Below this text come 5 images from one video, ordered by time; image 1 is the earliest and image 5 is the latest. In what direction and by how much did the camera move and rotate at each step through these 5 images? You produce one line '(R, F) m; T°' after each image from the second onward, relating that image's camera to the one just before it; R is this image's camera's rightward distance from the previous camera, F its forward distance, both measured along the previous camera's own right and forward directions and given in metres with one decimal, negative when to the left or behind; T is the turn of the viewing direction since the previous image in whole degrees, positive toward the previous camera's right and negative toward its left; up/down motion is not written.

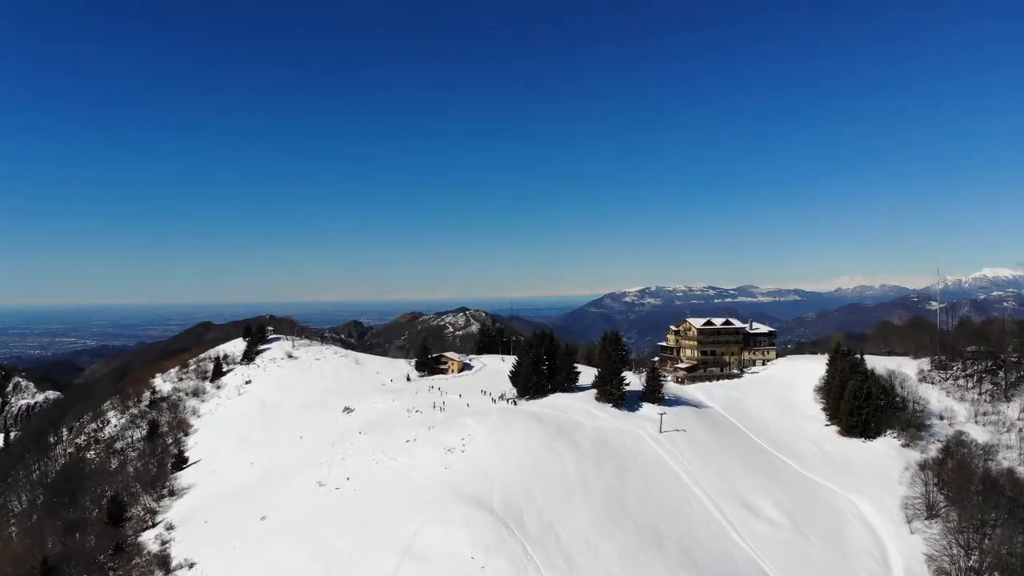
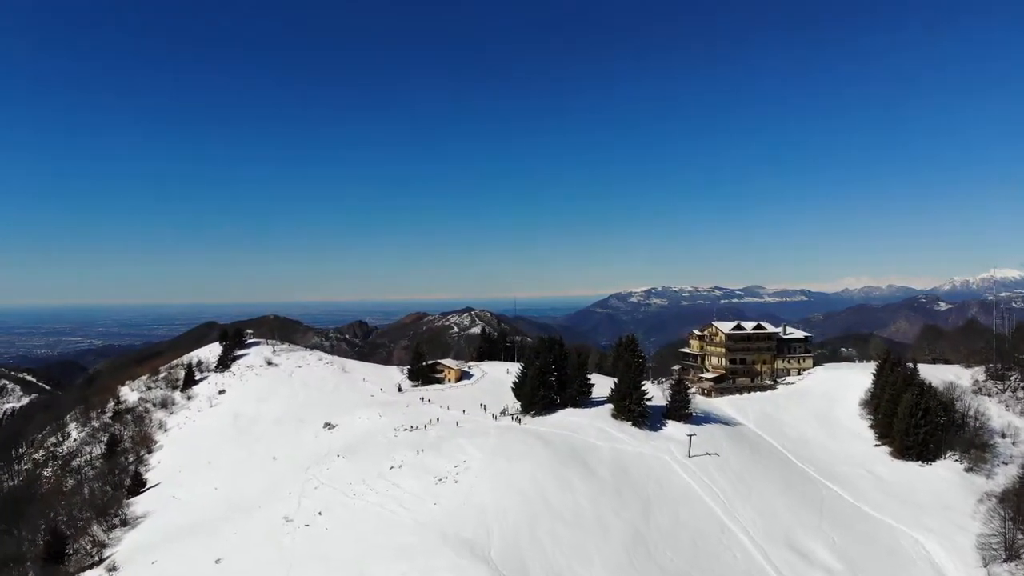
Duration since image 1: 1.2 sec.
(+0.2, +9.5) m; -1°
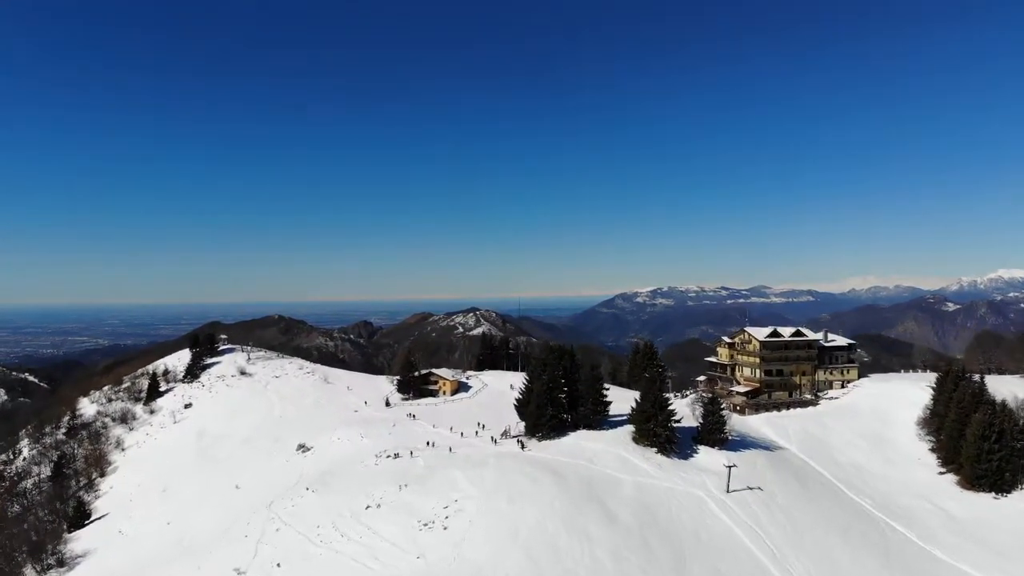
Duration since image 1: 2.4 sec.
(+0.2, +9.4) m; -1°
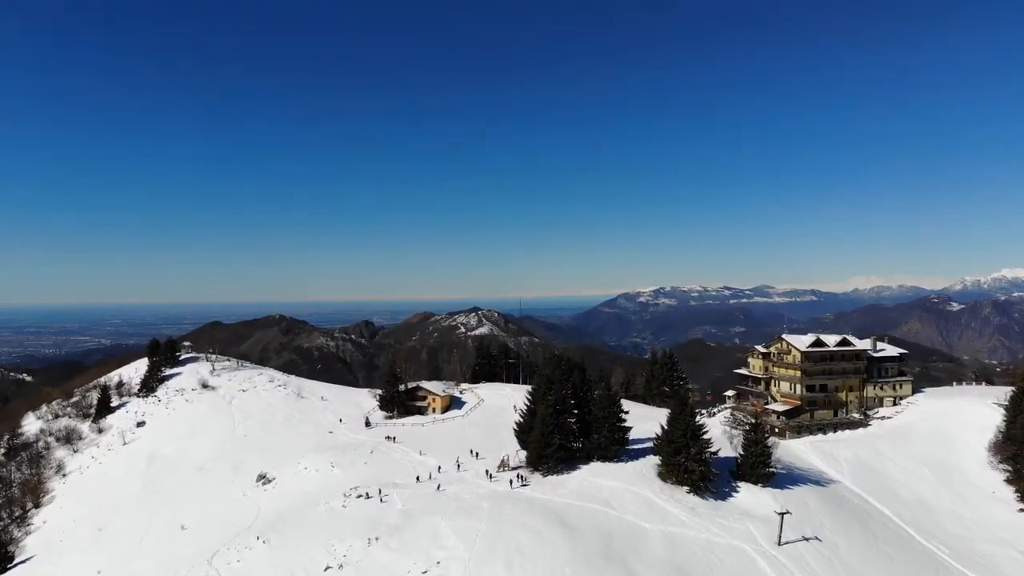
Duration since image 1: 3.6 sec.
(+0.3, +9.2) m; 0°
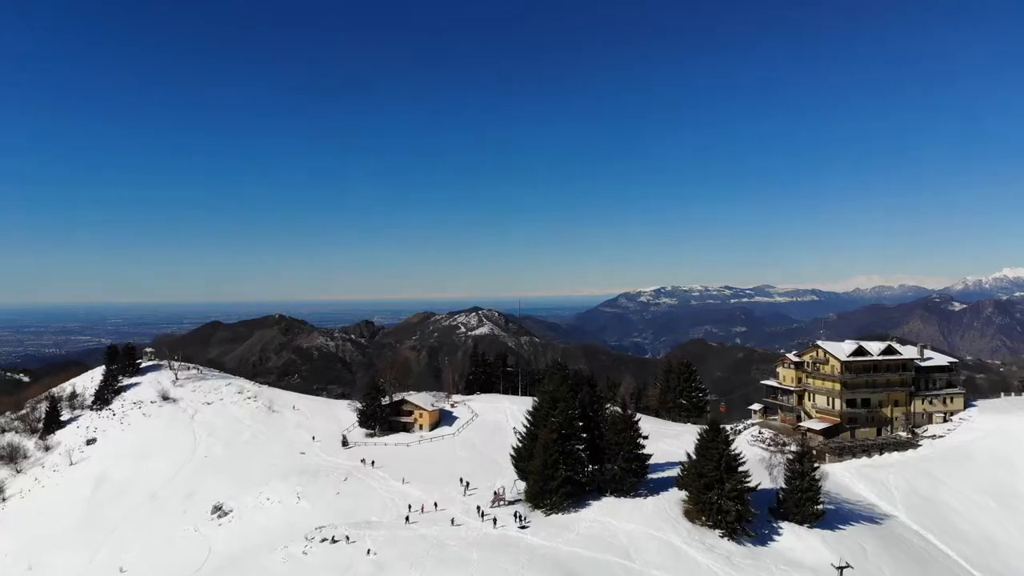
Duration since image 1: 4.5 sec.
(+0.3, +7.1) m; 0°
